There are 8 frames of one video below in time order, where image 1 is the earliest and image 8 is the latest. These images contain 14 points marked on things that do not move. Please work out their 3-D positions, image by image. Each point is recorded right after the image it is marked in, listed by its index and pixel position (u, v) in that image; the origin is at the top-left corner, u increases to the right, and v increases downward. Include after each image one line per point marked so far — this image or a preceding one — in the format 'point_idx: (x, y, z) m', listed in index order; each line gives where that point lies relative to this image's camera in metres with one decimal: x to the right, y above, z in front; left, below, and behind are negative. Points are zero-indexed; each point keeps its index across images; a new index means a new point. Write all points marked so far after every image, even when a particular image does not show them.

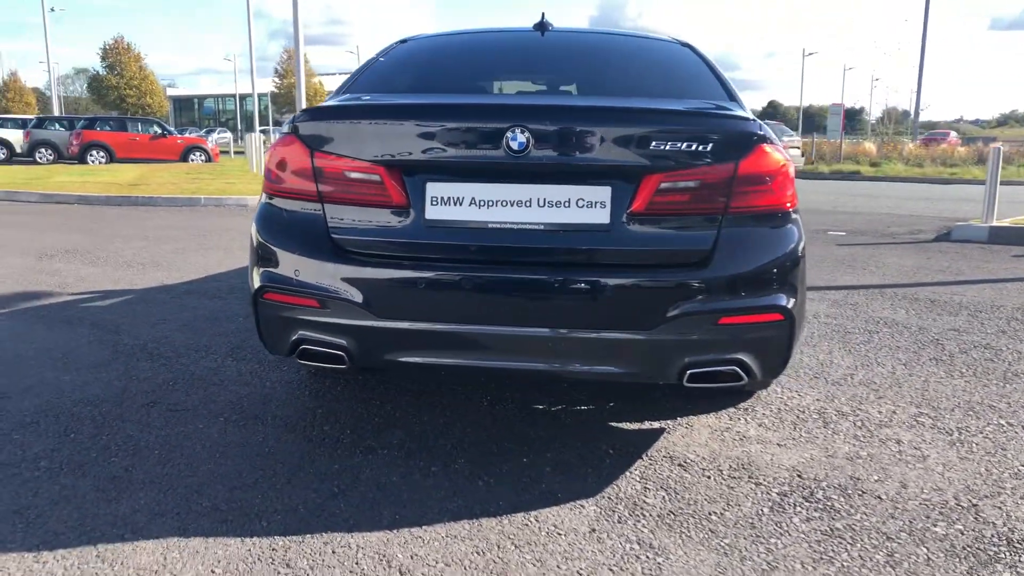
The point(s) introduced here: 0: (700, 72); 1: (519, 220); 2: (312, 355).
0: (+0.7, +1.0, +3.6) m
1: (0.0, +0.2, +2.7) m
2: (-0.7, -0.2, +2.9) m
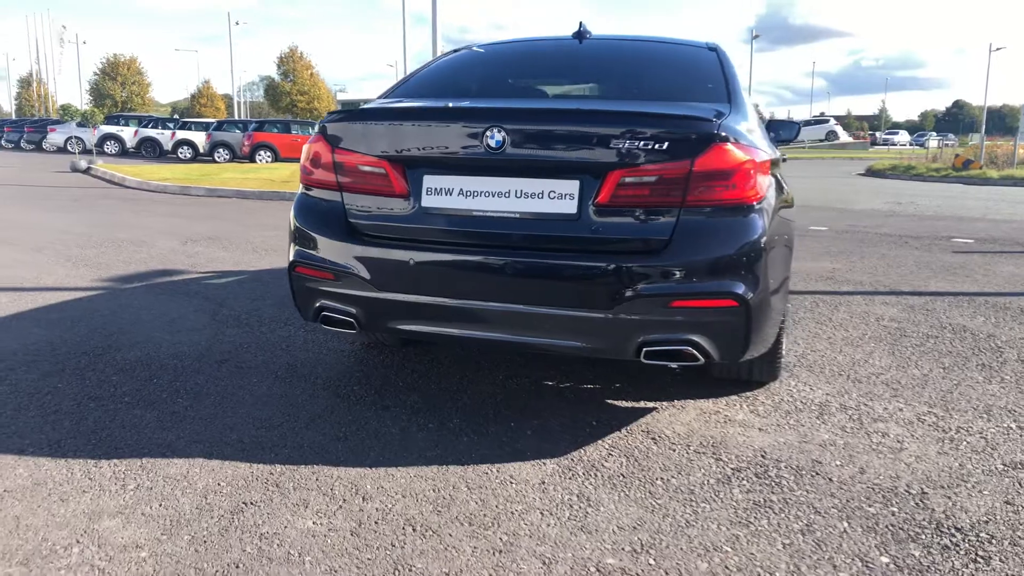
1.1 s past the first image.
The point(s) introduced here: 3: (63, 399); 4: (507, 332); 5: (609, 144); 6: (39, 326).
0: (+0.8, +1.0, +3.9) m
1: (-0.1, +0.3, +3.1) m
2: (-0.8, -0.1, +3.4) m
3: (-2.0, -0.5, +3.6) m
4: (0.0, -0.2, +3.1) m
5: (+0.3, +0.5, +3.0) m
6: (-2.8, -0.2, +4.8) m
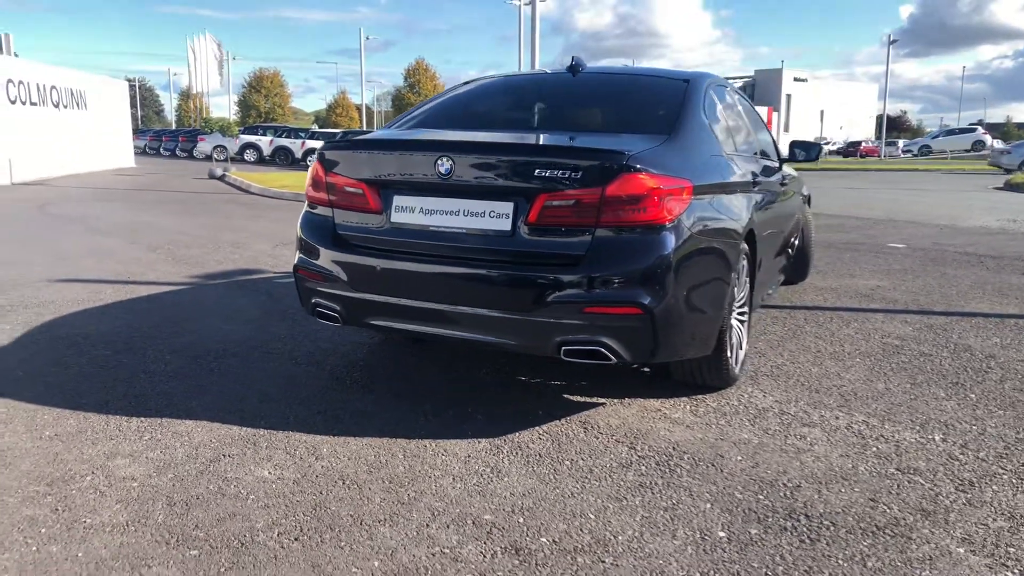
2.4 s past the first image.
0: (+0.8, +1.0, +4.3) m
1: (-0.3, +0.3, +3.7) m
2: (-1.0, -0.1, +4.1) m
3: (-2.1, -0.5, +4.5) m
4: (-0.3, -0.2, +3.7) m
5: (+0.1, +0.5, +3.5) m
6: (-2.8, -0.2, +5.8) m
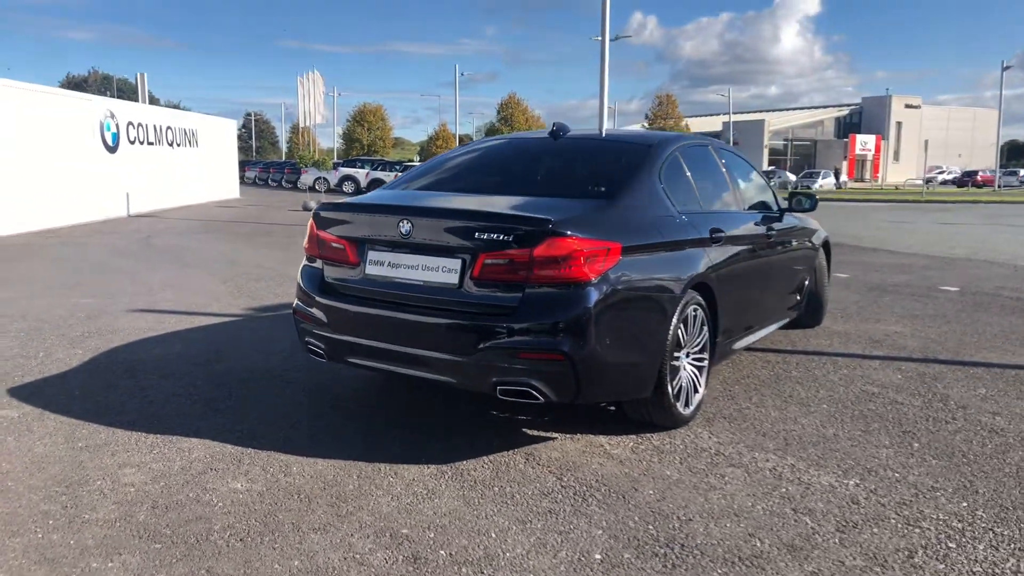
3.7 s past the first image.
0: (+0.6, +0.7, +4.8) m
1: (-0.5, +0.1, +4.3) m
2: (-1.2, -0.4, +4.7) m
3: (-2.3, -0.7, +5.2) m
4: (-0.5, -0.4, +4.3) m
5: (-0.2, +0.3, +4.0) m
6: (-2.7, -0.4, +6.7) m
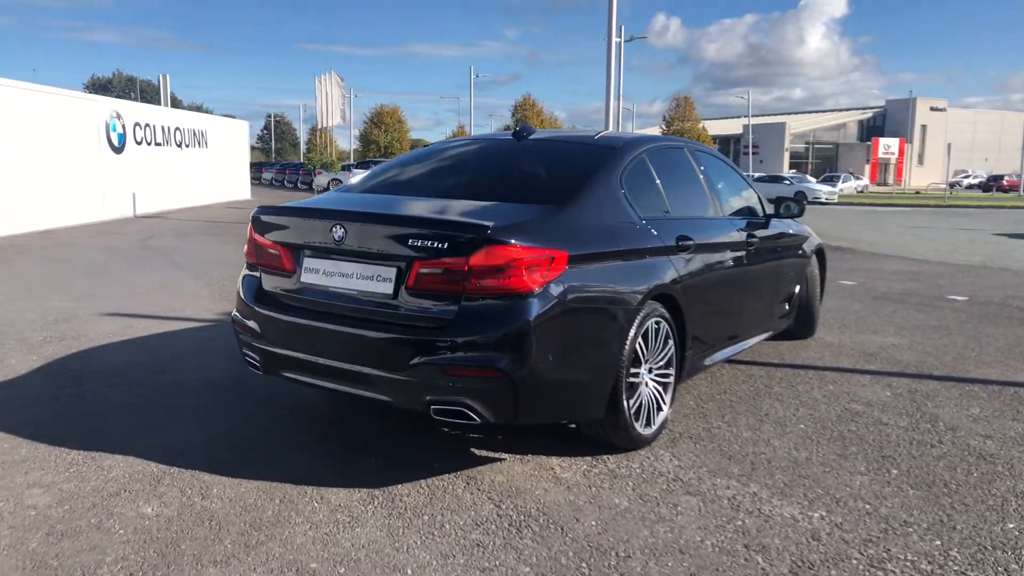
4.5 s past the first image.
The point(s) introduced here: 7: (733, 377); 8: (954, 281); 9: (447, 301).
0: (+0.3, +0.6, +4.5) m
1: (-0.8, 0.0, +4.0) m
2: (-1.4, -0.4, +4.5) m
3: (-2.6, -0.7, +5.0) m
4: (-0.8, -0.5, +4.0) m
5: (-0.5, +0.2, +3.8) m
6: (-3.0, -0.5, +6.5) m
7: (+1.6, -0.7, +5.9) m
8: (+6.8, +0.1, +12.5) m
9: (-0.3, -0.1, +3.7) m
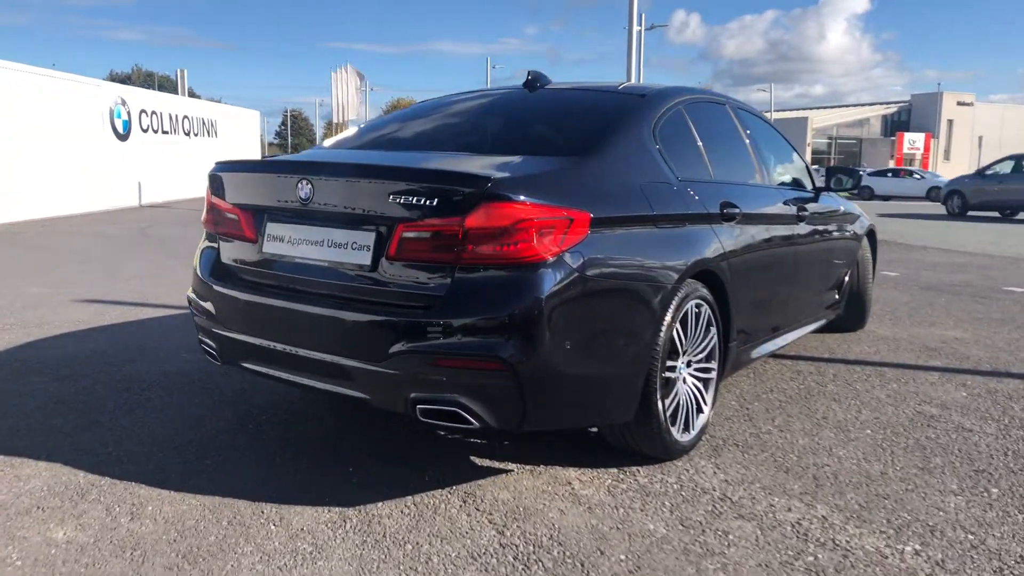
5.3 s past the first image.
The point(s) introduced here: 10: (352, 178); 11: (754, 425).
0: (+0.4, +0.7, +3.7) m
1: (-0.8, +0.1, +3.2) m
2: (-1.4, -0.3, +3.7) m
3: (-2.5, -0.6, +4.3) m
4: (-0.8, -0.4, +3.2) m
5: (-0.5, +0.3, +3.0) m
6: (-2.9, -0.3, +5.8) m
7: (+1.7, -0.5, +5.1) m
8: (+7.0, +0.2, +11.5) m
9: (-0.3, +0.1, +2.9) m
10: (-0.6, +0.4, +3.1) m
11: (+1.2, -0.7, +4.1) m
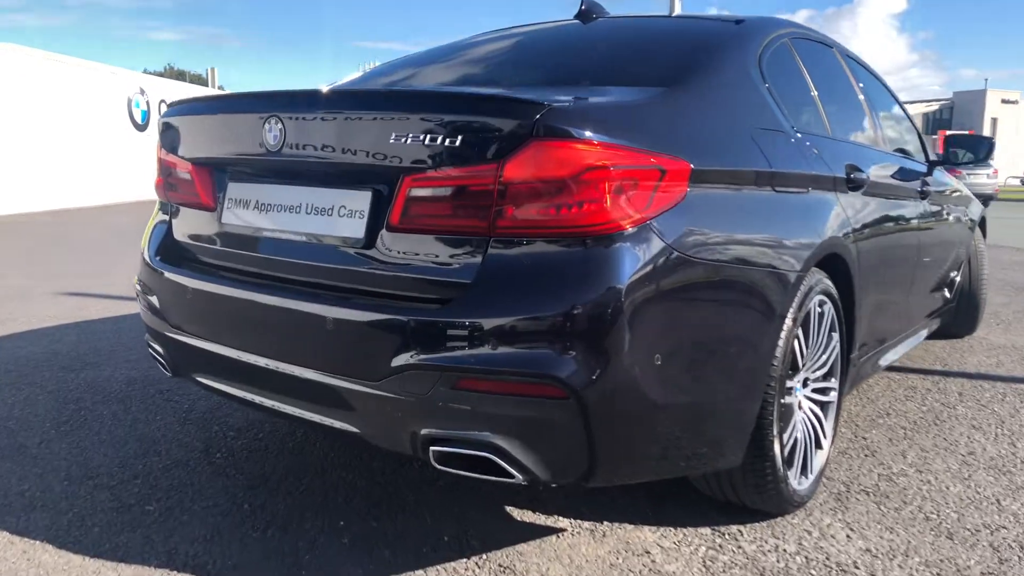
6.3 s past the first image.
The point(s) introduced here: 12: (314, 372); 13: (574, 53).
0: (+0.5, +0.8, +2.7) m
1: (-0.6, +0.2, +2.3) m
2: (-1.2, -0.3, +2.8) m
3: (-2.3, -0.5, +3.4) m
4: (-0.6, -0.3, +2.3) m
5: (-0.3, +0.4, +2.0) m
6: (-2.6, -0.3, +4.9) m
7: (+1.9, -0.5, +4.0) m
8: (+7.5, +0.2, +10.3) m
9: (-0.1, +0.1, +2.0) m
10: (-0.5, +0.5, +2.2) m
11: (+1.4, -0.7, +3.1) m
12: (-0.5, -0.2, +2.2) m
13: (+0.2, +0.9, +3.0) m
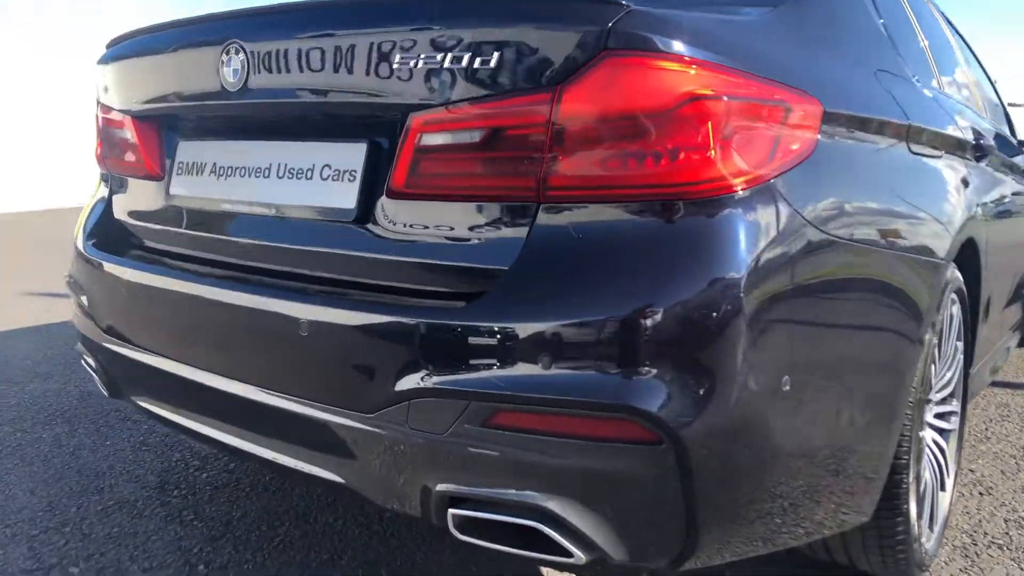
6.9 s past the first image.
0: (+0.6, +0.8, +2.1) m
1: (-0.5, +0.2, +1.7) m
2: (-1.1, -0.2, +2.2) m
3: (-2.2, -0.5, +2.8) m
4: (-0.5, -0.3, +1.7) m
5: (-0.2, +0.4, +1.4) m
6: (-2.5, -0.3, +4.3) m
7: (+2.0, -0.5, +3.4) m
8: (+7.6, +0.2, +9.7) m
9: (0.0, +0.1, +1.3) m
10: (-0.4, +0.5, +1.6) m
11: (+1.5, -0.7, +2.5) m
12: (-0.4, -0.2, +1.6) m
13: (+0.3, +0.9, +2.4) m
